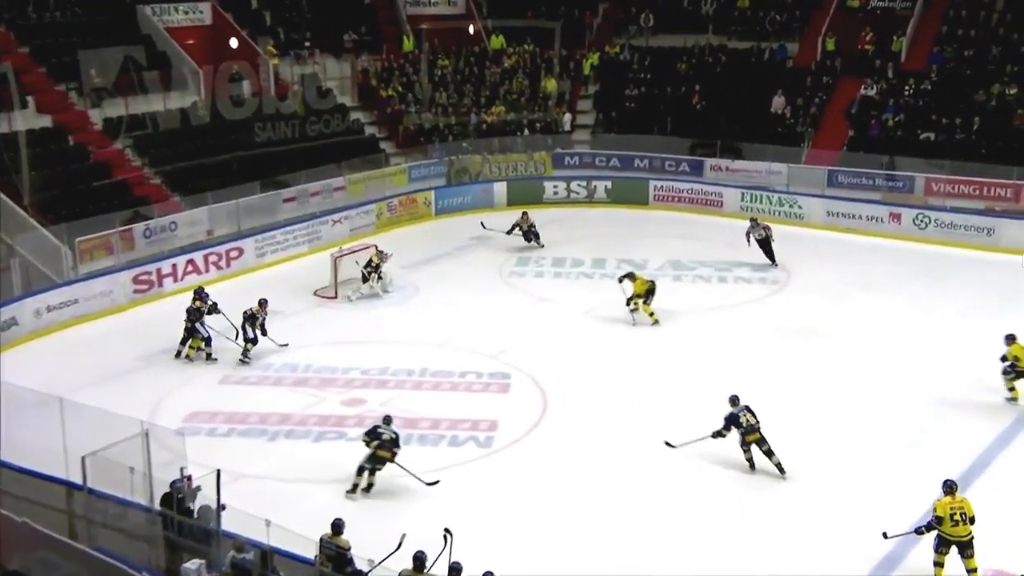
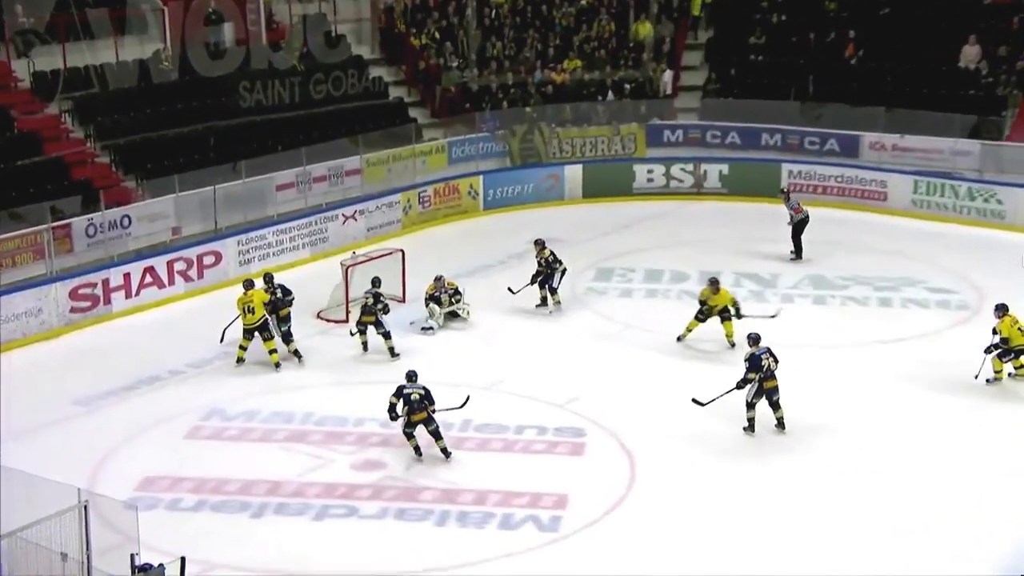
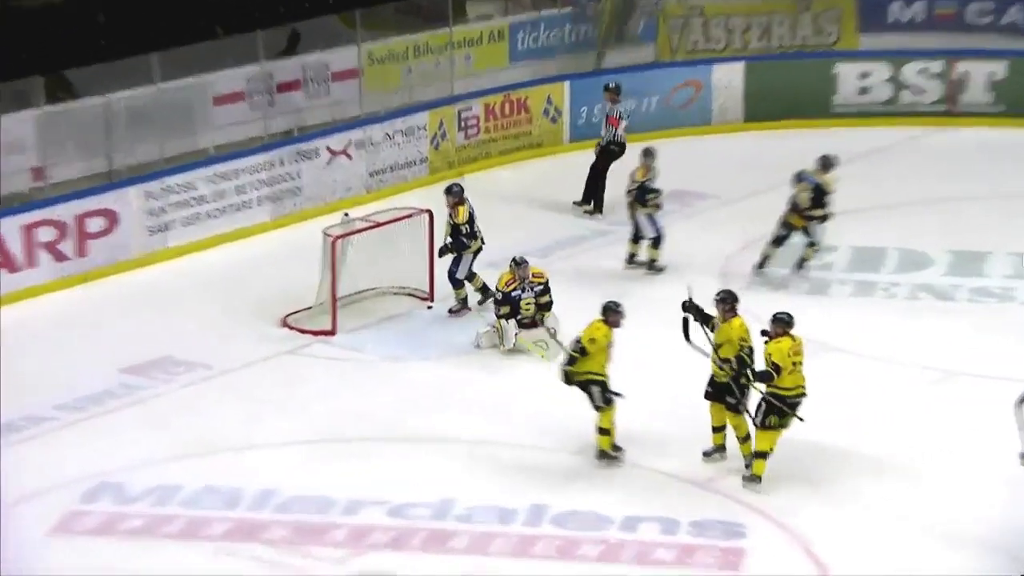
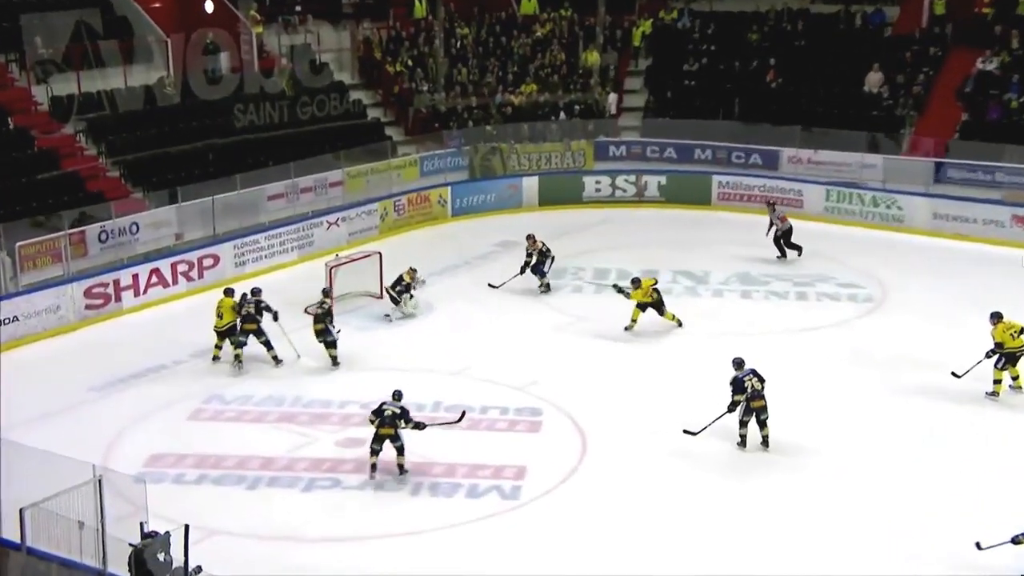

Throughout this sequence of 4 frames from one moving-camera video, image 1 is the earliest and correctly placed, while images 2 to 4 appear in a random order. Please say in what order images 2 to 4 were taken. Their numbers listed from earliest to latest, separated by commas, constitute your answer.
4, 2, 3
